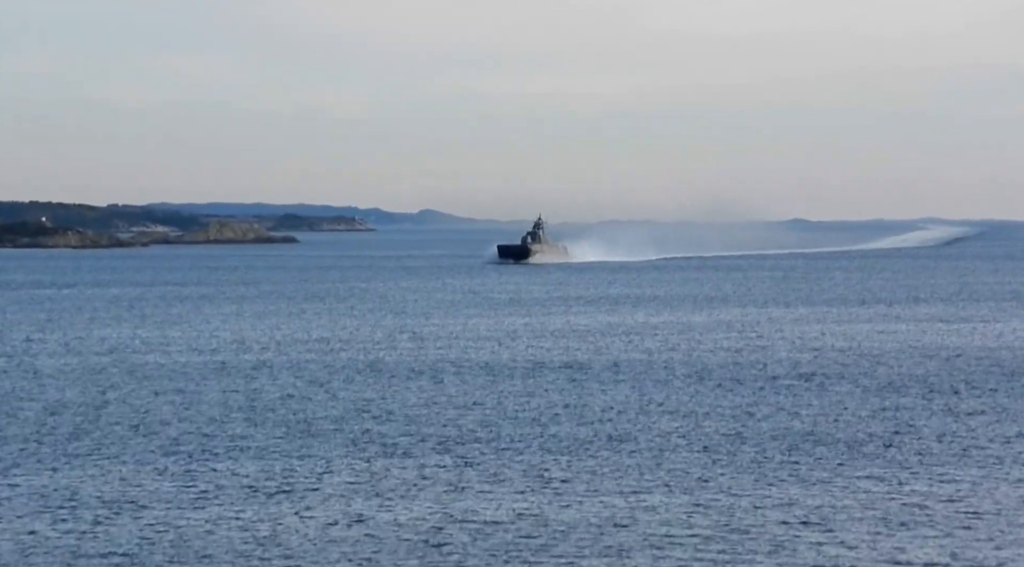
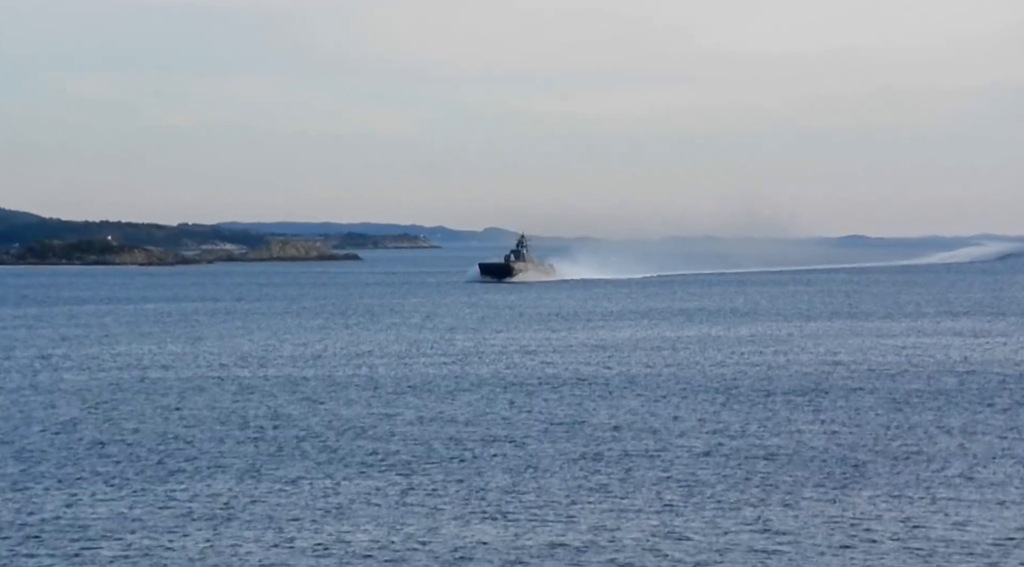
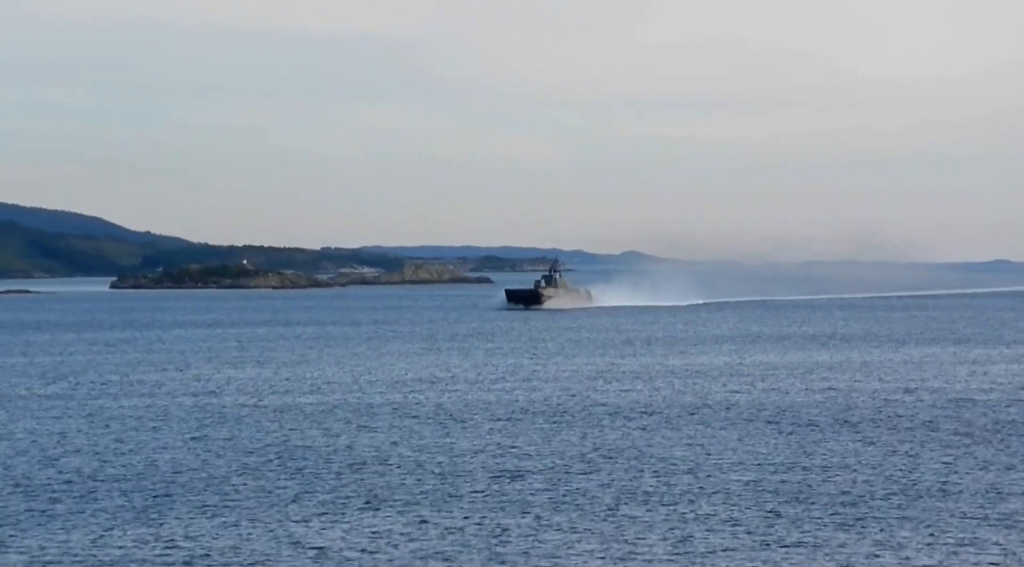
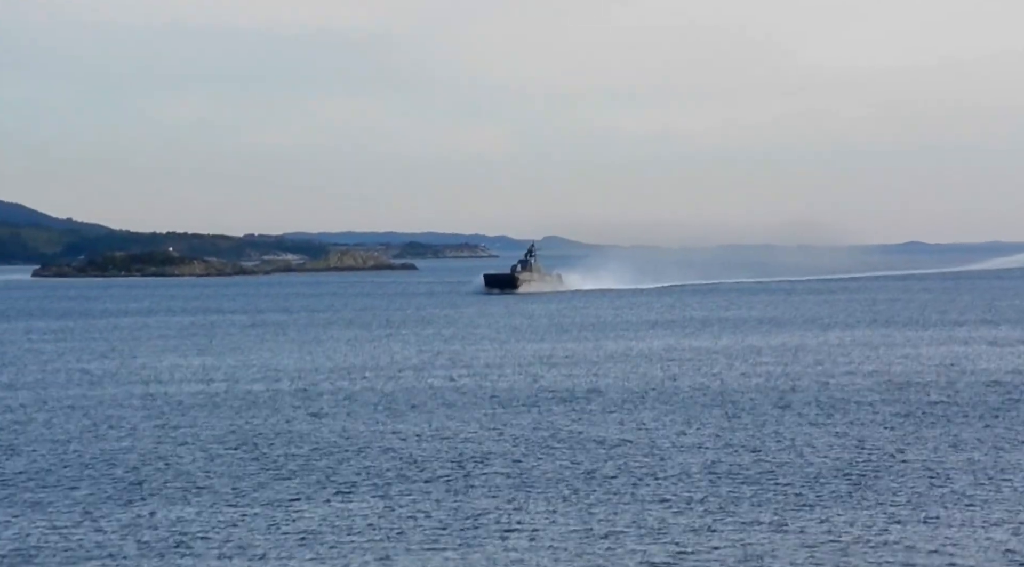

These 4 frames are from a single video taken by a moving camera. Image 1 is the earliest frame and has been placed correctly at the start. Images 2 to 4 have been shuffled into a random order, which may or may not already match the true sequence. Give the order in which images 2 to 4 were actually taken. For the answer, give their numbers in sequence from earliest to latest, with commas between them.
2, 4, 3
